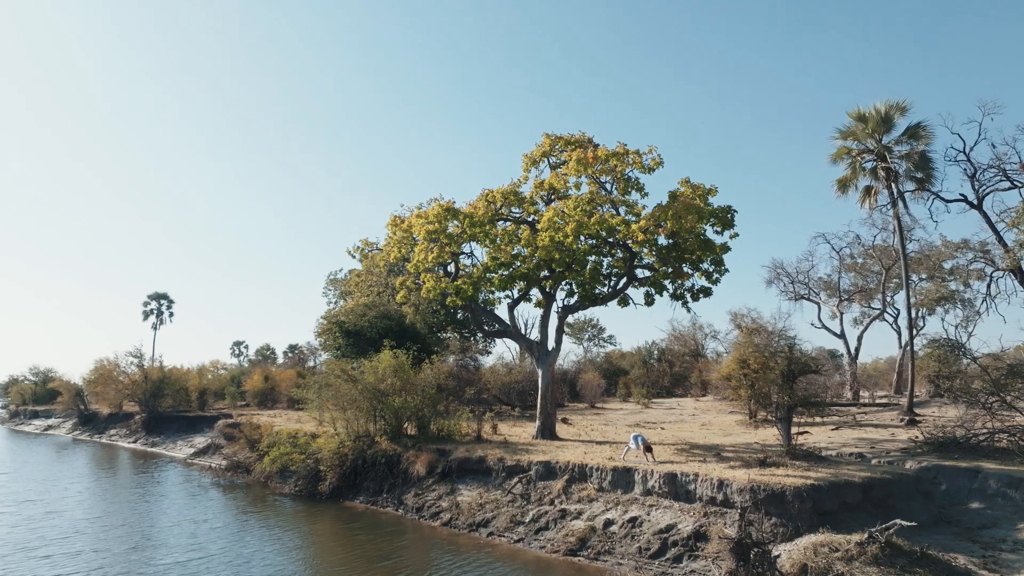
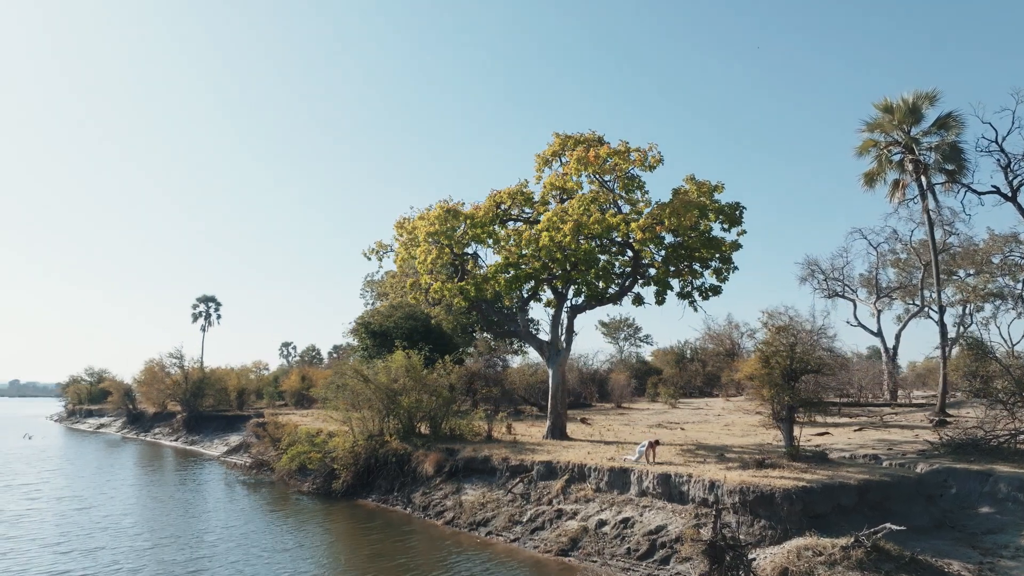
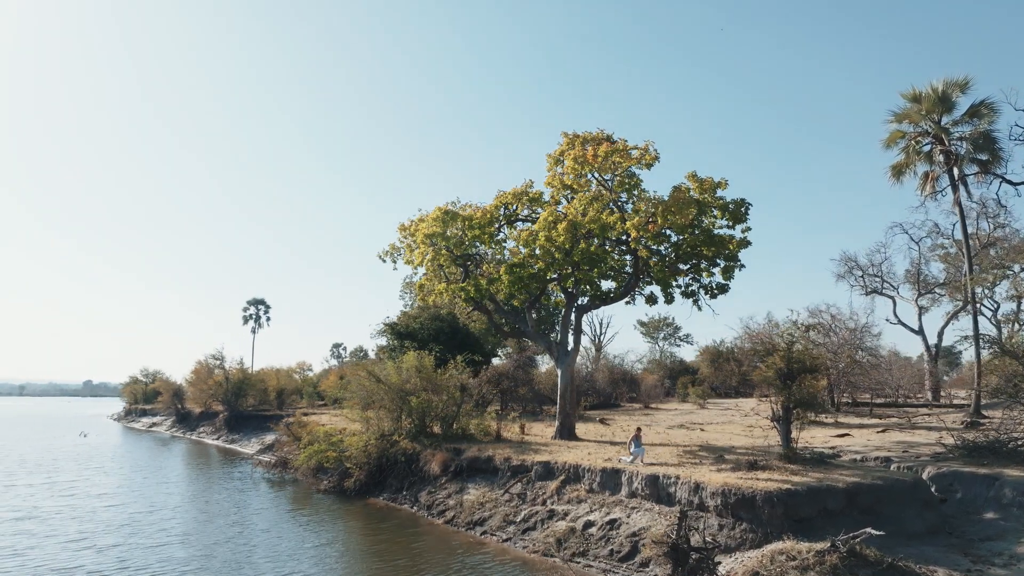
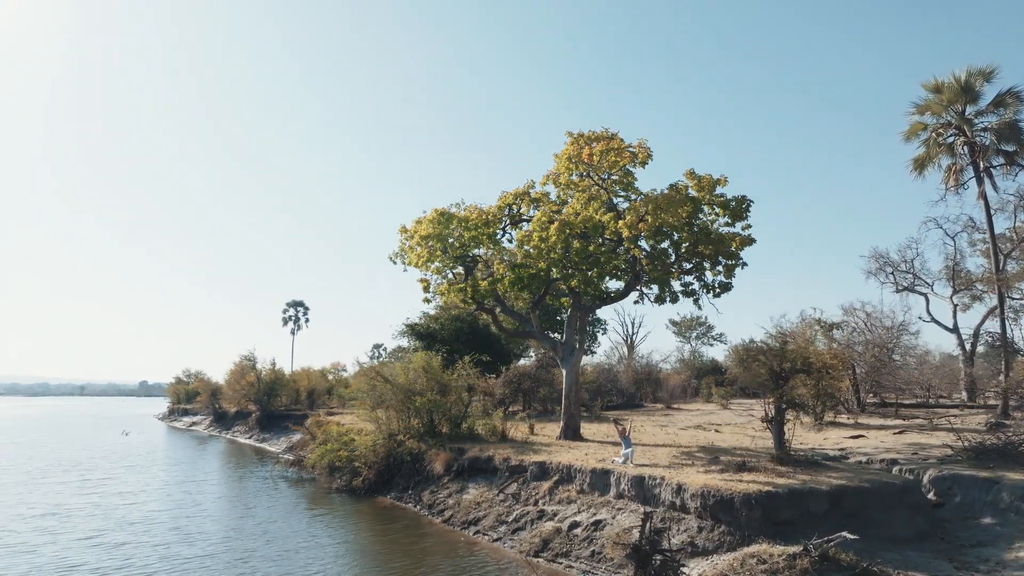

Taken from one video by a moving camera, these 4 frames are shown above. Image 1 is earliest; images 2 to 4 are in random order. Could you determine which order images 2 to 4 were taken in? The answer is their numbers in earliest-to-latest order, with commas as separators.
2, 3, 4
